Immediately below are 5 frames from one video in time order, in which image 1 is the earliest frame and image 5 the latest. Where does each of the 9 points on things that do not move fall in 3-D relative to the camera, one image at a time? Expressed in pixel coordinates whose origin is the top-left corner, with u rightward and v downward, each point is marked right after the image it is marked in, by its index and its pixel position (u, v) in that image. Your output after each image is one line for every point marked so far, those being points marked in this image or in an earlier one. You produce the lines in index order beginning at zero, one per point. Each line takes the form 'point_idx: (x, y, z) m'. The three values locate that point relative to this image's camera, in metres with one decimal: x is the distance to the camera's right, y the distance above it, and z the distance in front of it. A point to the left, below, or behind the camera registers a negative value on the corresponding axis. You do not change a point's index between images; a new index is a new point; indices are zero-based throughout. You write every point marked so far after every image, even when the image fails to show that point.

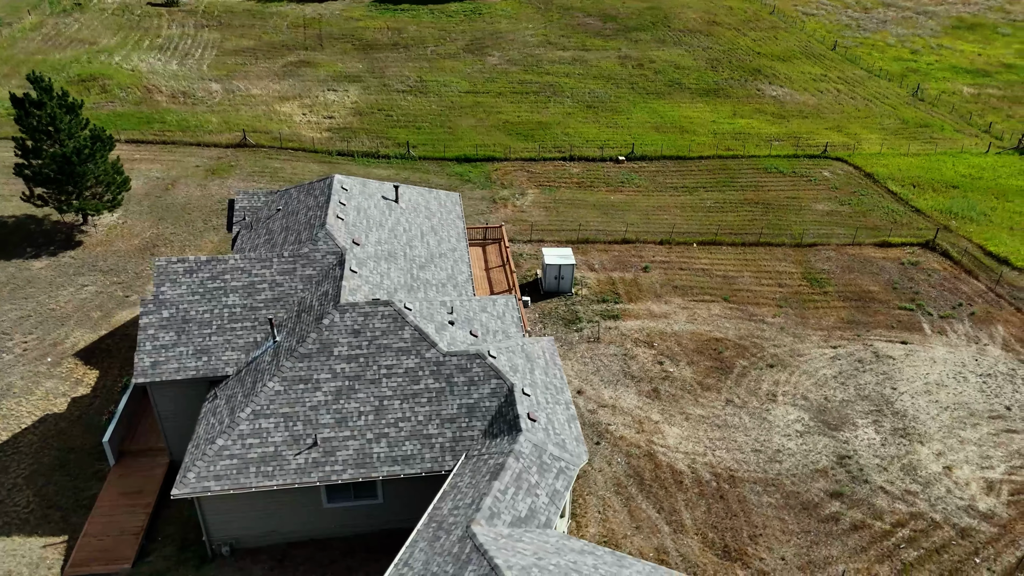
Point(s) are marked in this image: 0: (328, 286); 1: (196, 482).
0: (-4.2, 0.0, +17.1) m
1: (-6.0, -3.7, +14.2) m
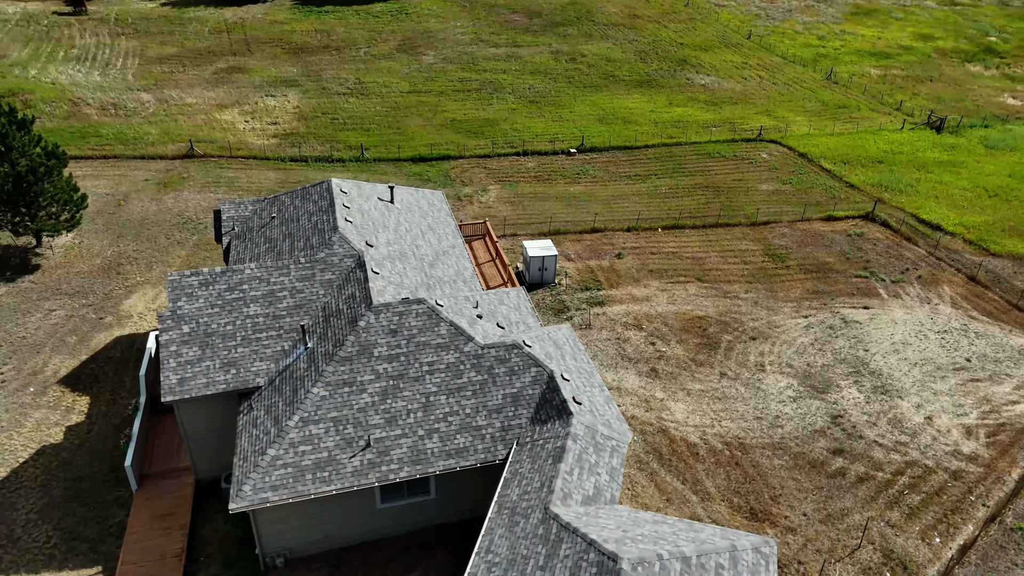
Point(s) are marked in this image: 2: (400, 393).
0: (-3.6, 0.0, +17.1) m
1: (-4.9, -3.9, +14.0) m
2: (-2.3, -2.2, +15.3) m
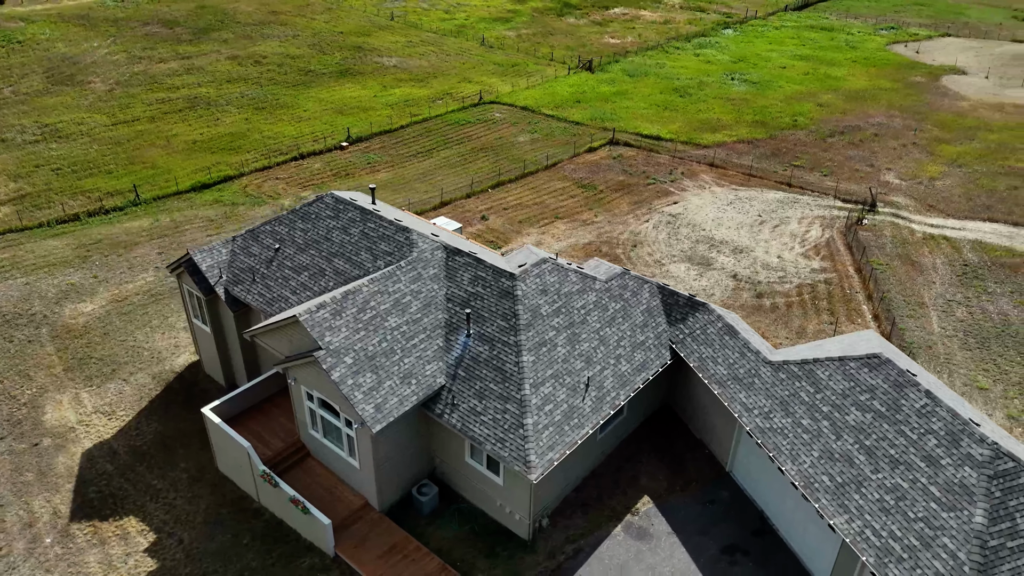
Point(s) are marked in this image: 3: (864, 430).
0: (-1.0, +0.4, +17.8) m
1: (+0.6, -3.4, +14.9) m
2: (+1.6, -1.1, +17.1) m
3: (+6.8, -2.7, +14.3) m
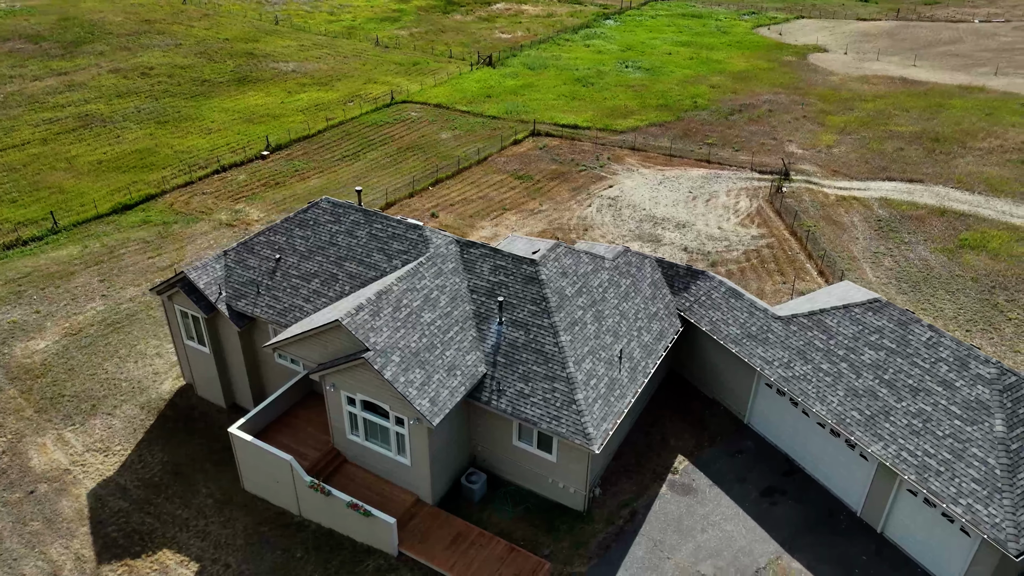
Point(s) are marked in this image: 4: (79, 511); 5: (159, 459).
0: (-0.6, +0.6, +18.2) m
1: (+1.8, -3.0, +15.6) m
2: (+2.2, -0.6, +17.9) m
3: (+7.9, -1.7, +16.0) m
4: (-10.3, -5.3, +17.7) m
5: (-9.1, -4.4, +19.2) m
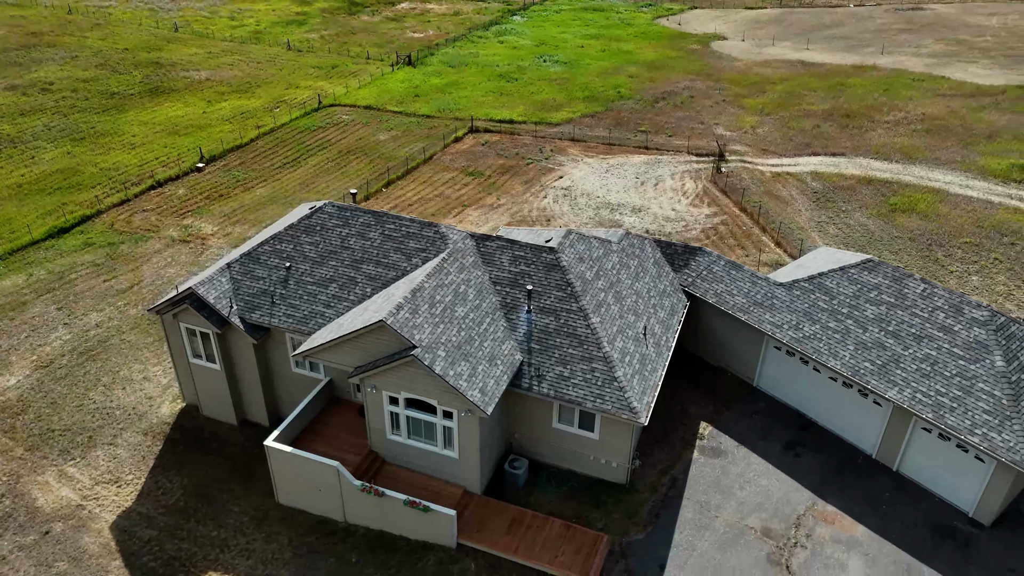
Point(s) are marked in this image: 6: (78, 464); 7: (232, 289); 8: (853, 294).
0: (-0.1, +0.9, +18.6) m
1: (+2.9, -2.5, +16.3) m
2: (+2.8, -0.2, +18.7) m
3: (+8.7, -0.8, +17.5) m
4: (-9.2, -5.9, +16.9) m
5: (-8.3, -4.9, +18.5) m
6: (-11.2, -4.5, +19.1) m
7: (-7.0, 0.0, +18.7) m
8: (+8.3, -0.1, +18.2) m
